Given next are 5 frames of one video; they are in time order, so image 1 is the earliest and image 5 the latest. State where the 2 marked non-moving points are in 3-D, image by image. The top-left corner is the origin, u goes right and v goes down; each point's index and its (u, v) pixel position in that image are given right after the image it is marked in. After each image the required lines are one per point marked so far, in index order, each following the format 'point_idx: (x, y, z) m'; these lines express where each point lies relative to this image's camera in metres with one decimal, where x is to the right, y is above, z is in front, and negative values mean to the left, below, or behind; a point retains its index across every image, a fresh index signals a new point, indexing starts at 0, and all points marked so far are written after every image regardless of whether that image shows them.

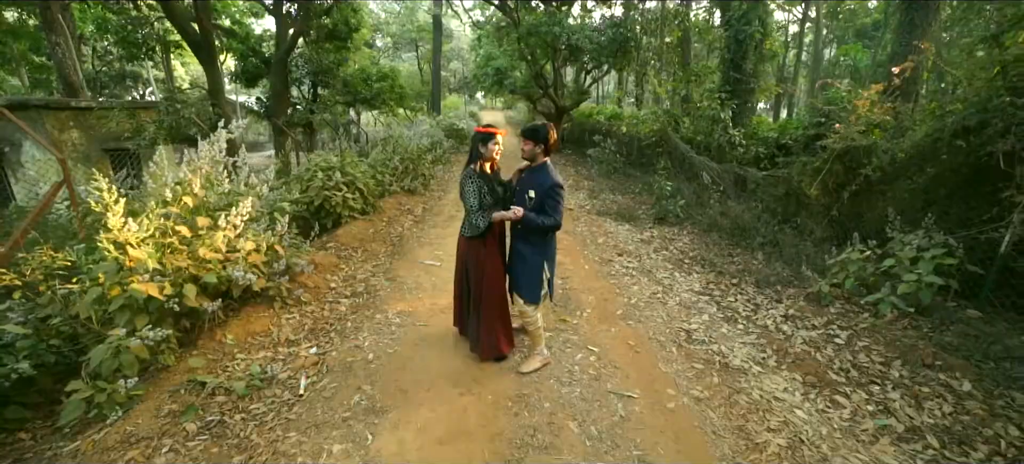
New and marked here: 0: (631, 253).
0: (+1.8, -0.3, +6.5) m
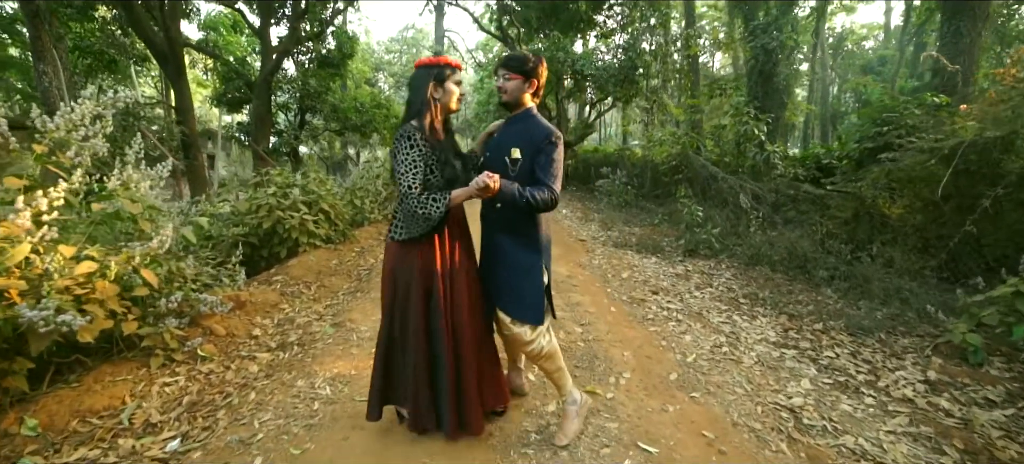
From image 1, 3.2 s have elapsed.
0: (+1.8, -0.7, +5.0) m
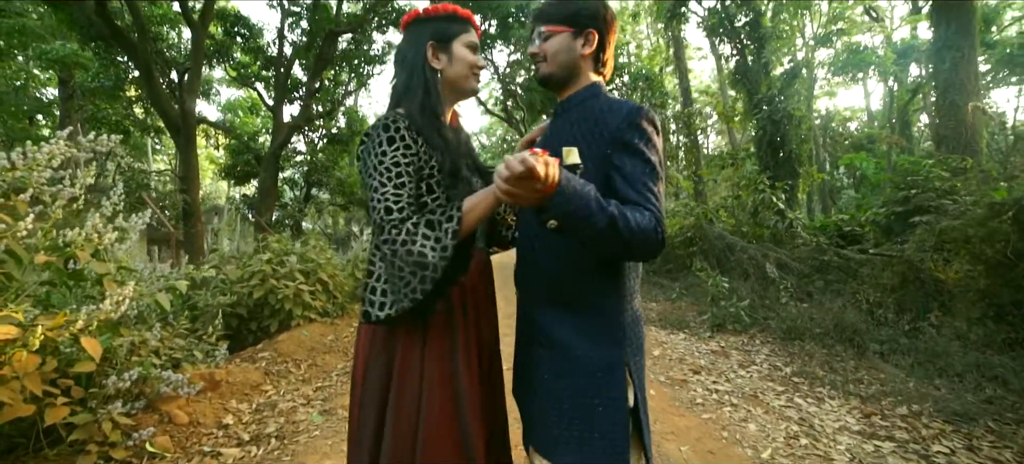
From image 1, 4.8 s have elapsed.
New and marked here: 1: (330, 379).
0: (+1.9, -1.4, +4.3) m
1: (-1.7, -1.4, +4.1) m
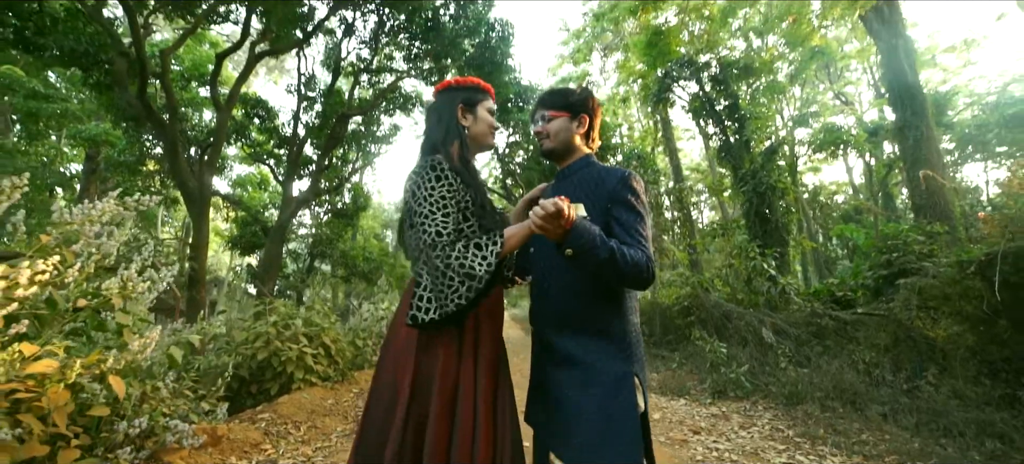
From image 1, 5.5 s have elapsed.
0: (+1.9, -1.9, +4.3) m
1: (-1.7, -1.9, +4.1) m
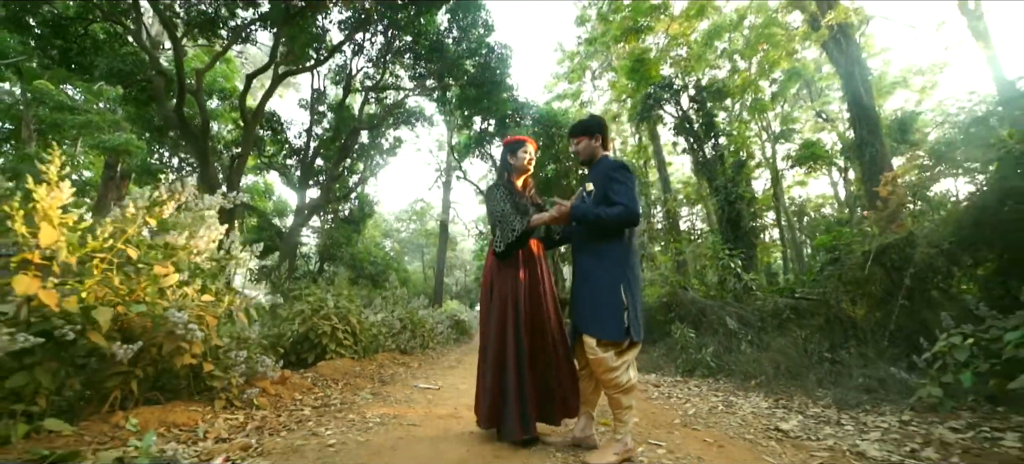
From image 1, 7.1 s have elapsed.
0: (+1.9, -1.9, +5.3) m
1: (-1.8, -1.8, +5.1) m
